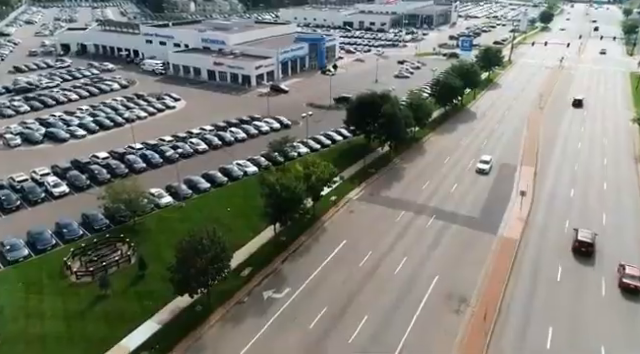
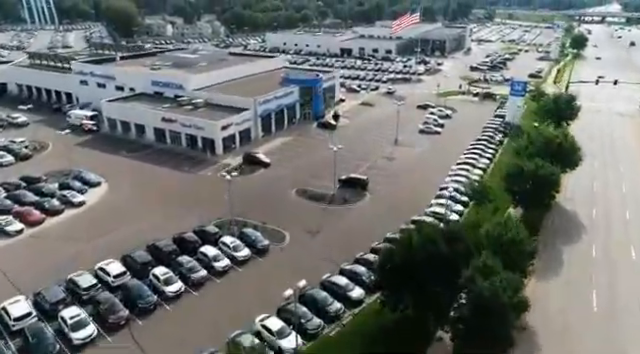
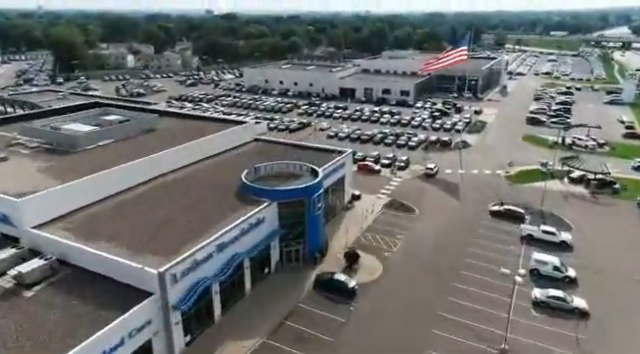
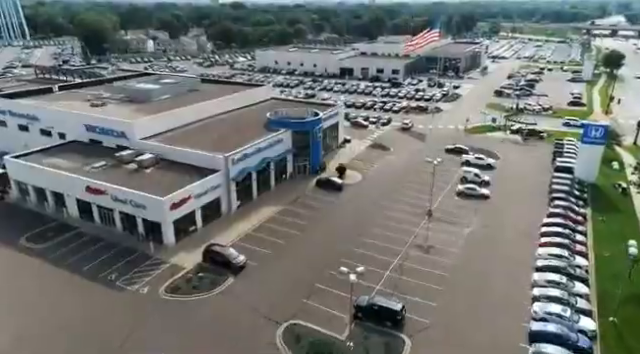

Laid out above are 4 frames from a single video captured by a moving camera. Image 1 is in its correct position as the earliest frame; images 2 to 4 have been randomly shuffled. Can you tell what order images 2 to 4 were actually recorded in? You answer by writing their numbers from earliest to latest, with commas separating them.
2, 4, 3
